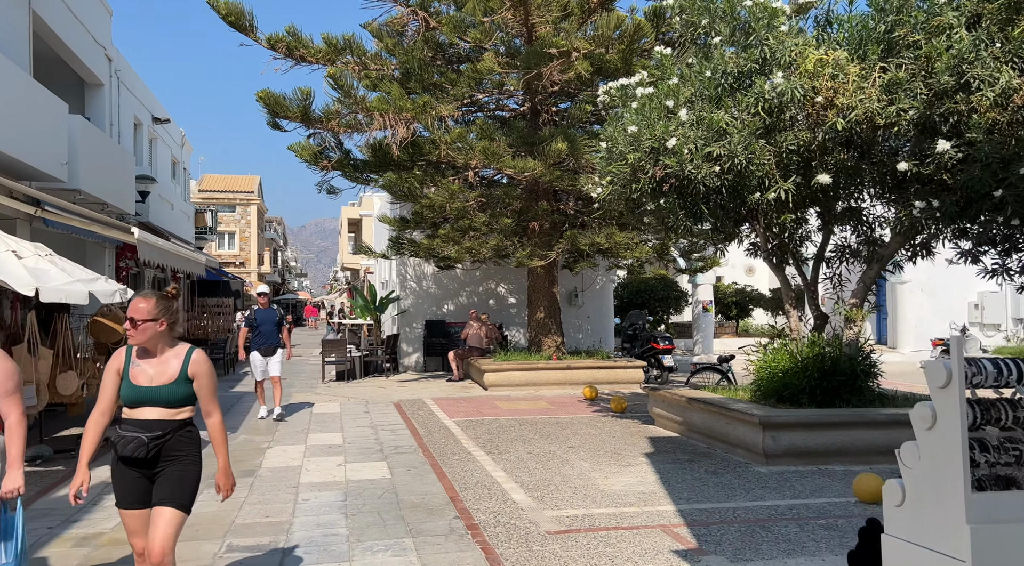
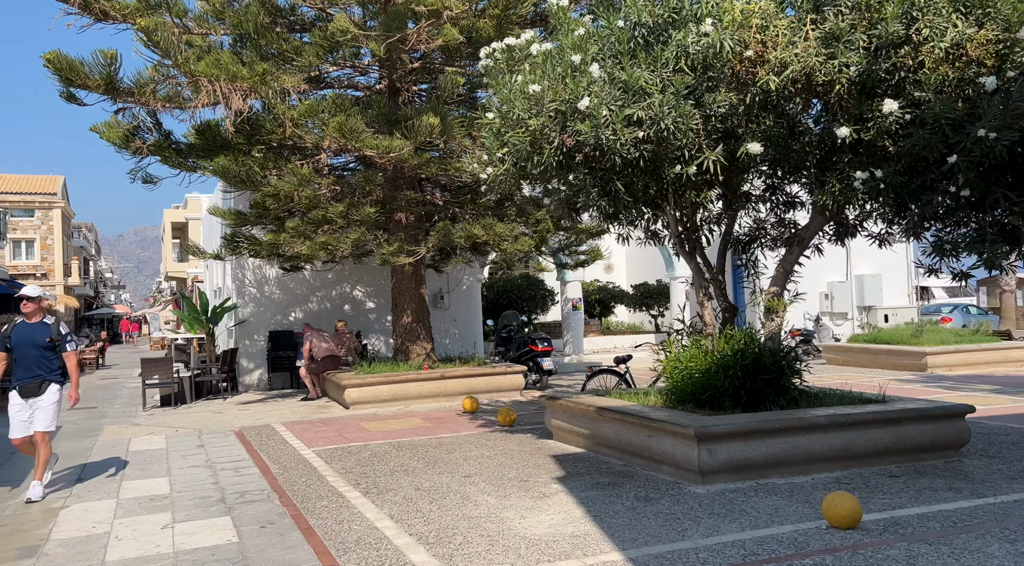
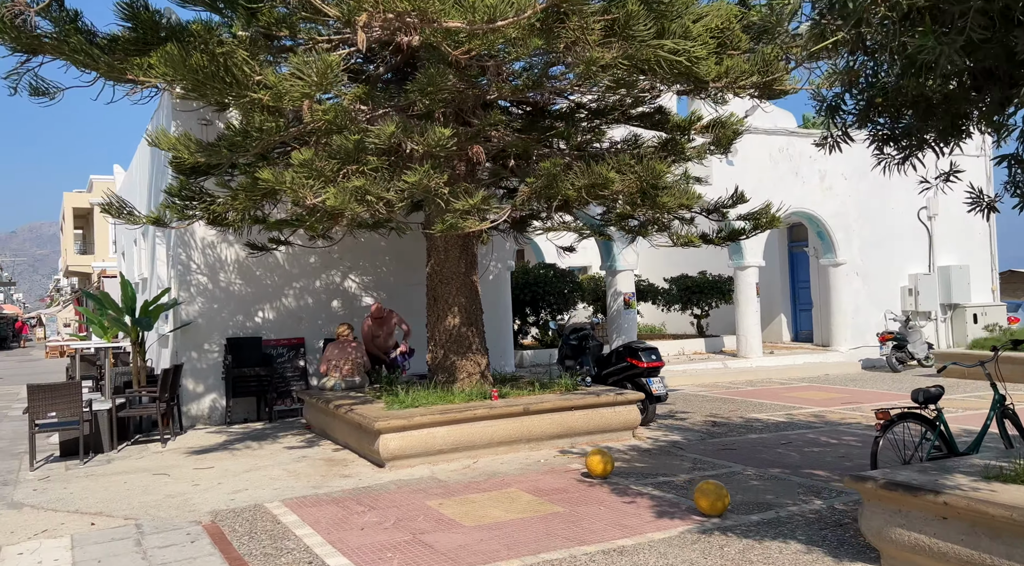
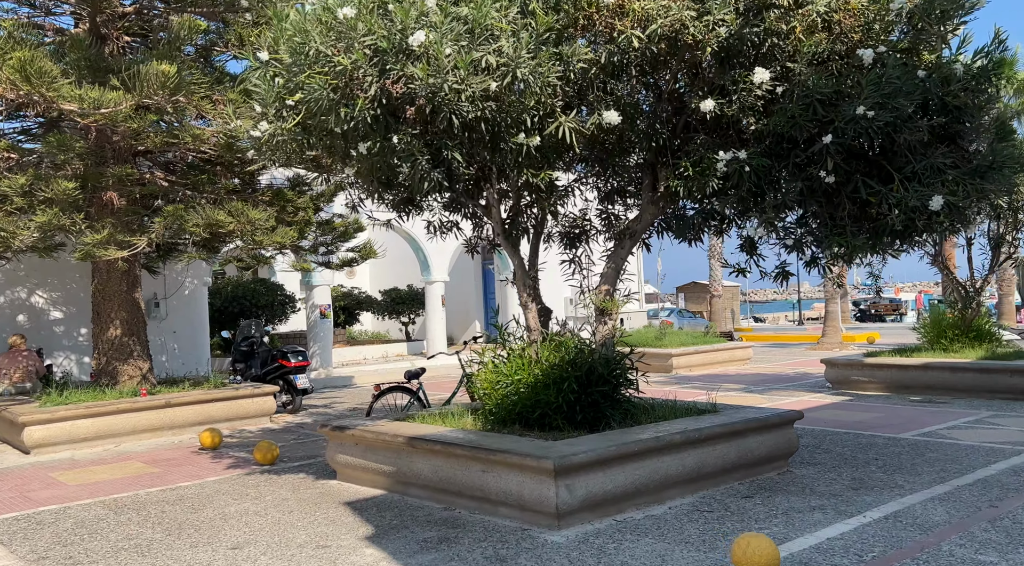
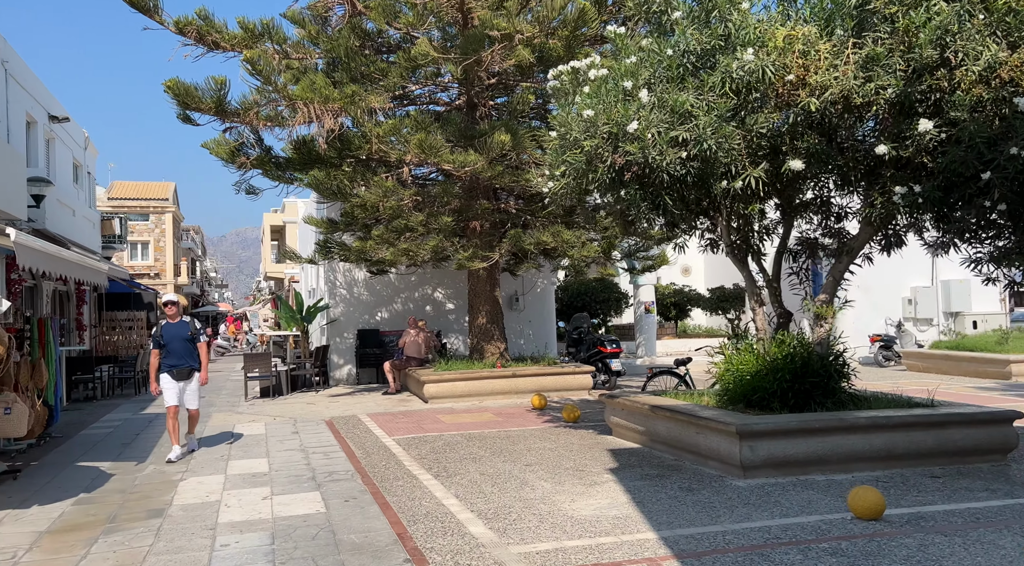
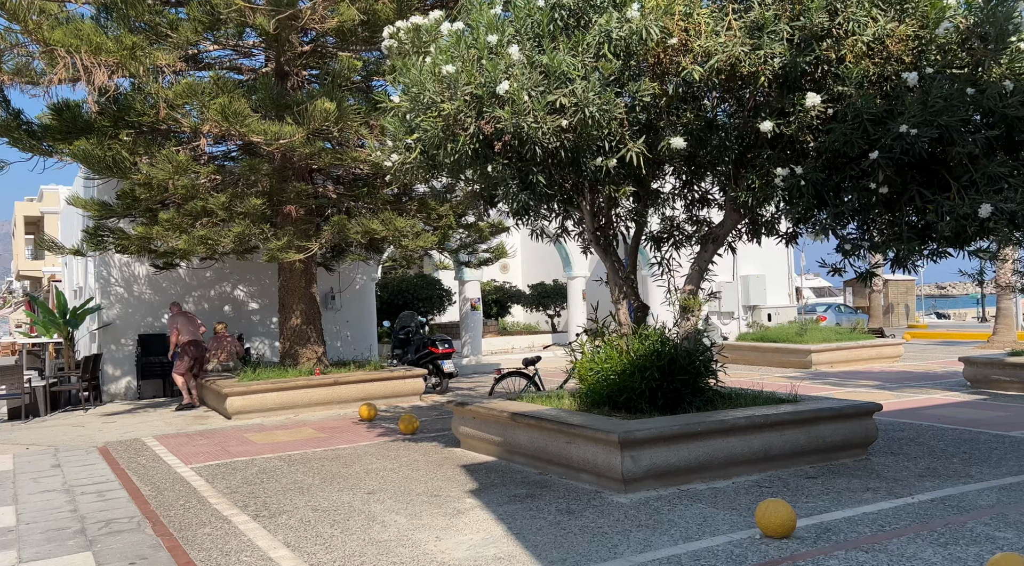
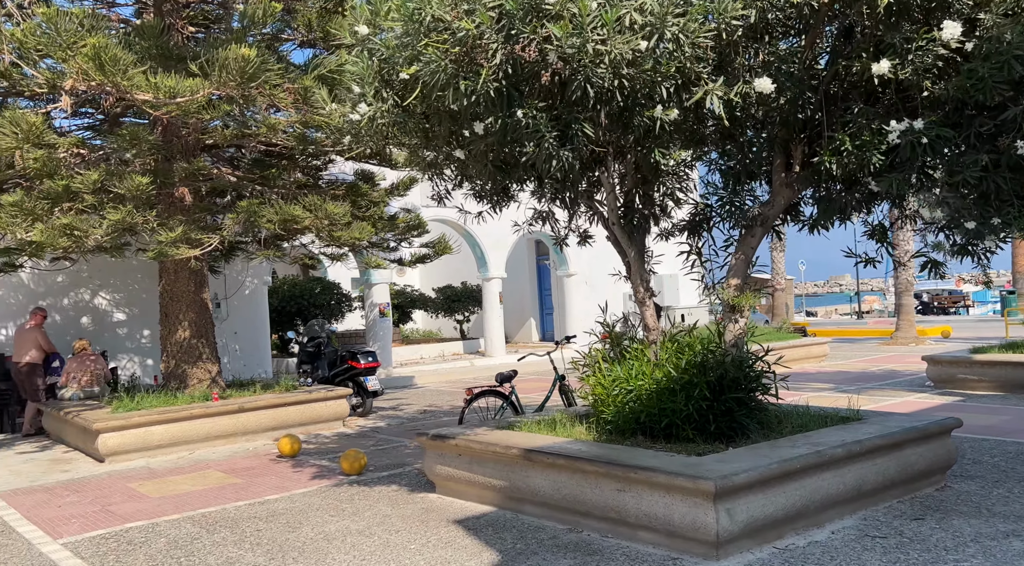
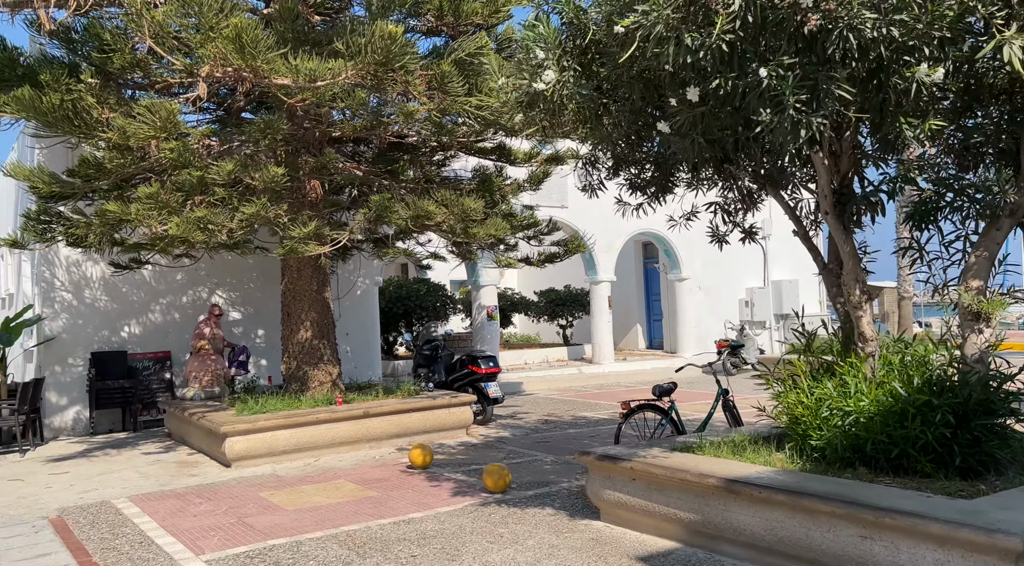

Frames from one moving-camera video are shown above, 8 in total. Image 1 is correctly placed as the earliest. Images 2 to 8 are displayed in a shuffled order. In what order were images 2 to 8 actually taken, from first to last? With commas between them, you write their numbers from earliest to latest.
5, 2, 6, 4, 7, 8, 3
